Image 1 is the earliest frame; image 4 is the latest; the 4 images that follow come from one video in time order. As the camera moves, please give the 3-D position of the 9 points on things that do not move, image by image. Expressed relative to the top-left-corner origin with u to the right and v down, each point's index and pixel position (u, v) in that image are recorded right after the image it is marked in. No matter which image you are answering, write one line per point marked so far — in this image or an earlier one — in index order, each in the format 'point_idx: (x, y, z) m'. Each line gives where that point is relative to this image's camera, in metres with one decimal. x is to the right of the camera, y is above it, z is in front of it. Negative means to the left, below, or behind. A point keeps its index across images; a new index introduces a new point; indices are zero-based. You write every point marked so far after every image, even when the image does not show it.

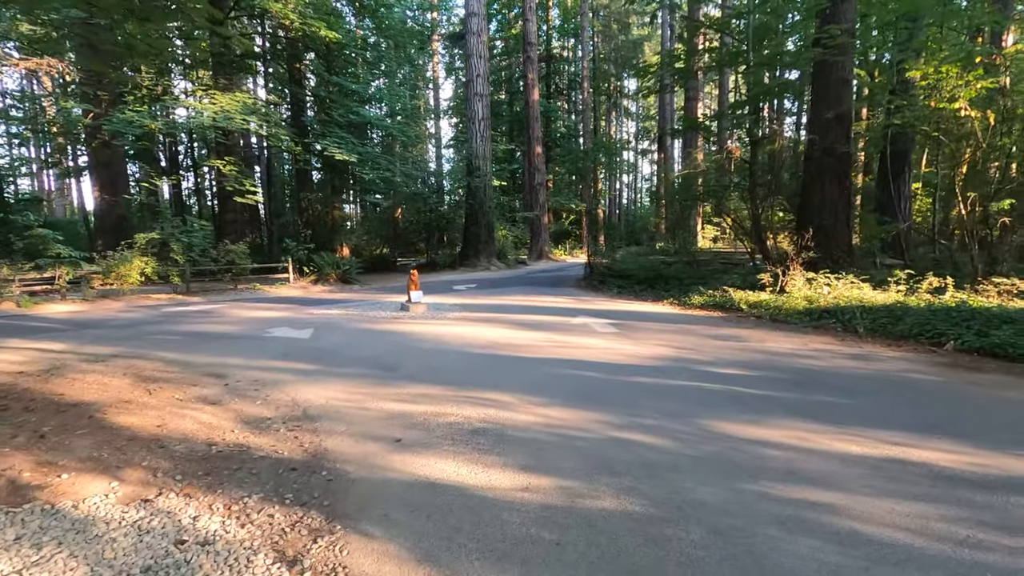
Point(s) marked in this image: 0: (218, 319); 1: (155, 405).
0: (-6.6, -0.7, +11.9) m
1: (-3.6, -1.2, +5.3) m
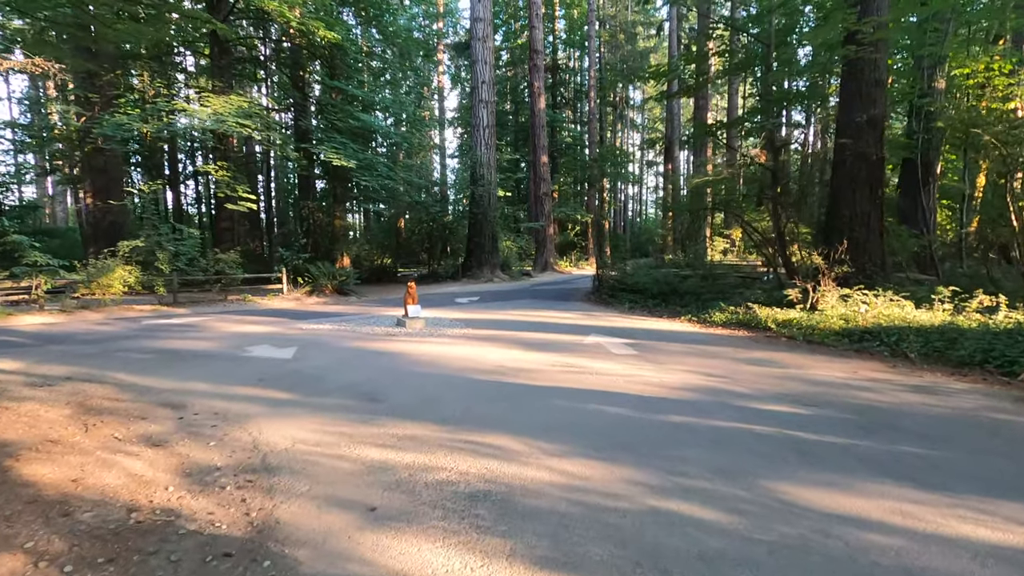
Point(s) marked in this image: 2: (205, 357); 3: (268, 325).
0: (-6.5, -1.0, +11.0) m
1: (-3.5, -1.3, +4.4) m
2: (-4.7, -1.1, +8.2) m
3: (-5.5, -0.8, +12.2) m
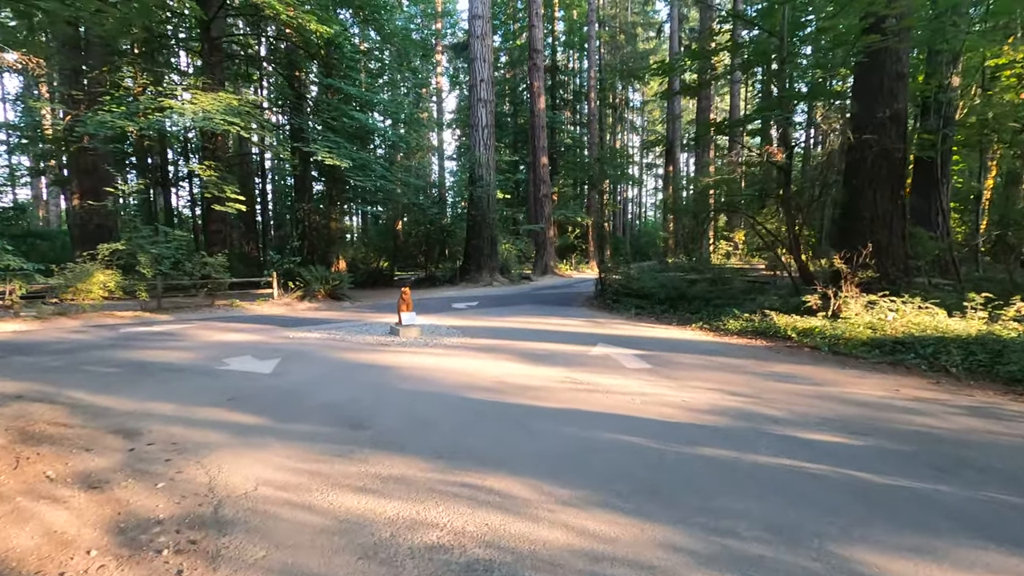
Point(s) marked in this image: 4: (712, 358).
0: (-6.4, -1.1, +10.3) m
1: (-3.5, -1.4, +3.7) m
2: (-4.7, -1.2, +7.5) m
3: (-5.5, -1.0, +11.5) m
4: (+2.9, -1.0, +7.9) m
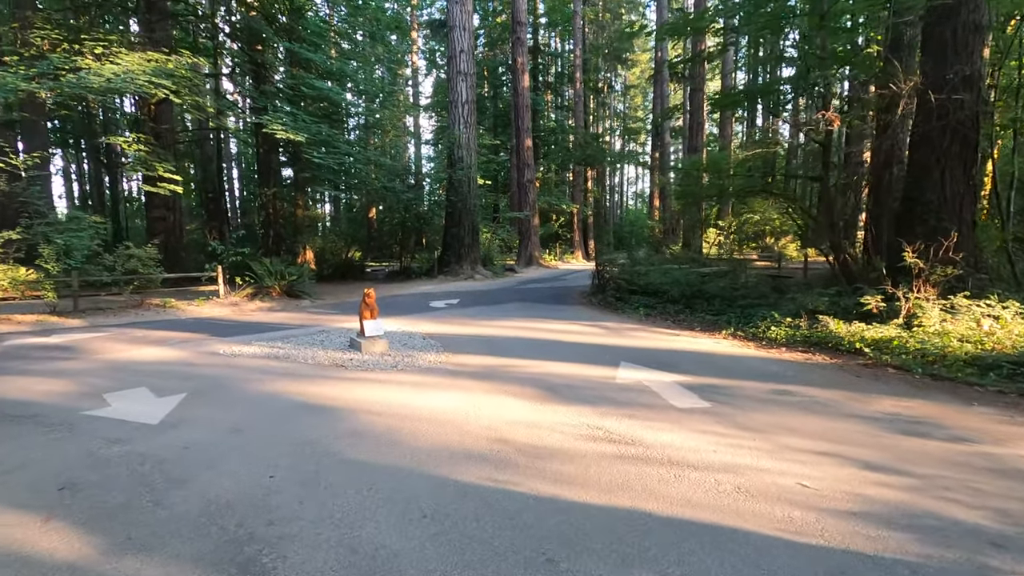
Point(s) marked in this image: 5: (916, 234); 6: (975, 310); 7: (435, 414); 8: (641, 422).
0: (-6.5, -1.1, +7.9) m
1: (-3.3, -1.5, +1.4) m
2: (-4.7, -1.2, +5.1) m
3: (-5.7, -1.0, +9.1) m
4: (+2.9, -1.1, +5.8) m
5: (+7.0, +0.9, +9.3) m
6: (+6.5, -0.3, +7.5) m
7: (-0.7, -1.2, +5.0) m
8: (+1.1, -1.2, +4.8) m
